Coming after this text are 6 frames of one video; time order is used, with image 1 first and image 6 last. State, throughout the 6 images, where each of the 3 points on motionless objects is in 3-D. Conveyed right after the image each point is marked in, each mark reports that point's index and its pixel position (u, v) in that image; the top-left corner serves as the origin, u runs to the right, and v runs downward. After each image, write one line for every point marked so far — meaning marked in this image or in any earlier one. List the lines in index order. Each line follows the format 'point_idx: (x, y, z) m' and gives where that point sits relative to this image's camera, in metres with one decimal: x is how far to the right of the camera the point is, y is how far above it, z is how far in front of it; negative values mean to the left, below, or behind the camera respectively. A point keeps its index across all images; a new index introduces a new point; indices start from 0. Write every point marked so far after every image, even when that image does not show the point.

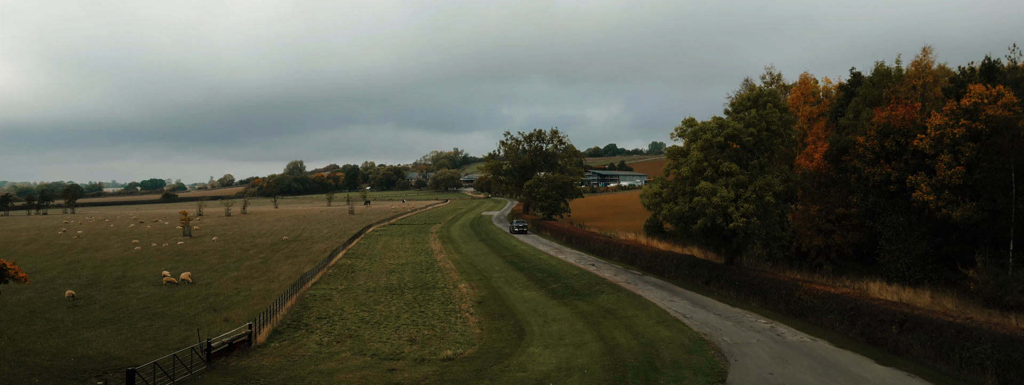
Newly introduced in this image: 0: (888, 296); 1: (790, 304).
0: (+15.4, -4.2, +18.6) m
1: (+11.5, -4.6, +18.7) m
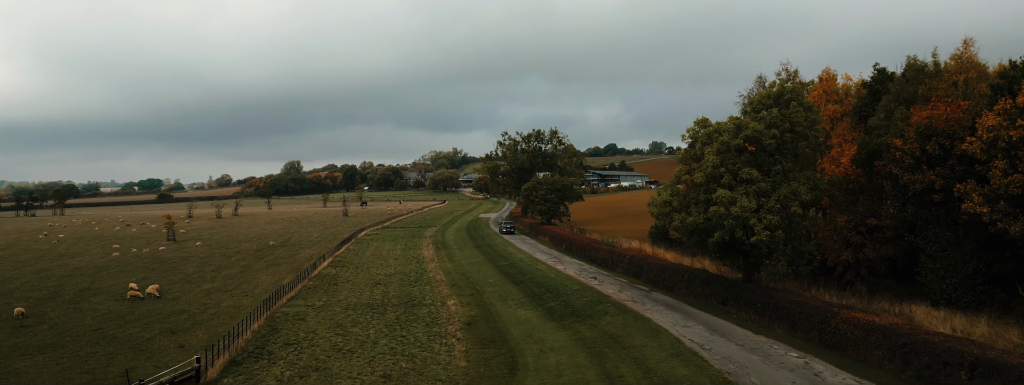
0: (+15.1, -4.7, +16.0) m
1: (+11.2, -5.0, +16.2) m
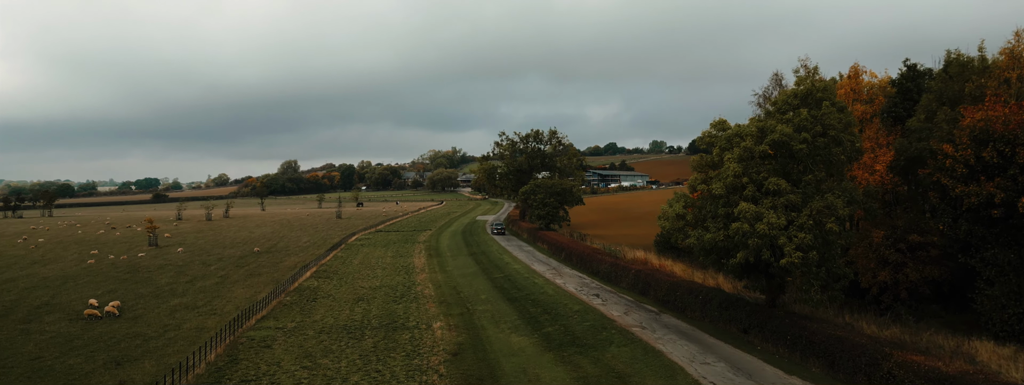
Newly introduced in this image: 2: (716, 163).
0: (+14.8, -5.2, +13.4) m
1: (+10.8, -5.6, +13.5) m
2: (+9.0, +1.3, +19.9) m
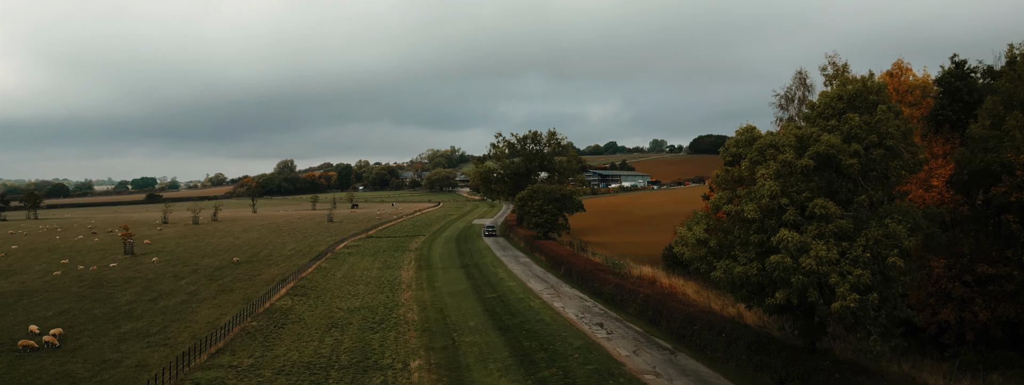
0: (+14.4, -6.0, +10.2) m
1: (+10.4, -6.3, +10.3) m
2: (+8.6, +0.5, +16.7) m
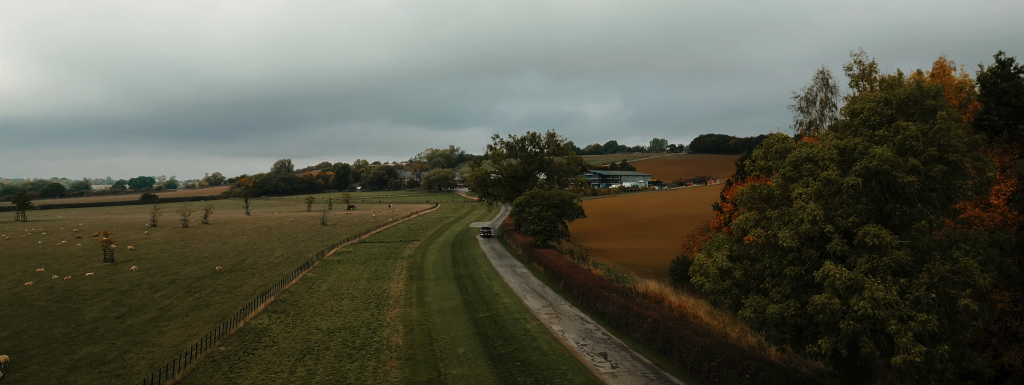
0: (+14.0, -6.6, +7.8) m
1: (+10.1, -7.0, +7.9) m
2: (+8.3, -0.1, +14.3) m
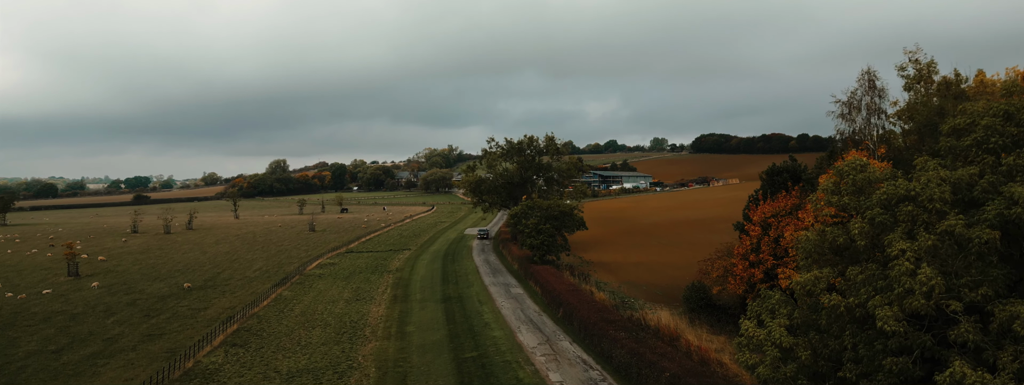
0: (+13.6, -7.7, +4.0) m
1: (+9.6, -8.1, +4.1) m
2: (+7.8, -1.2, +10.4) m
